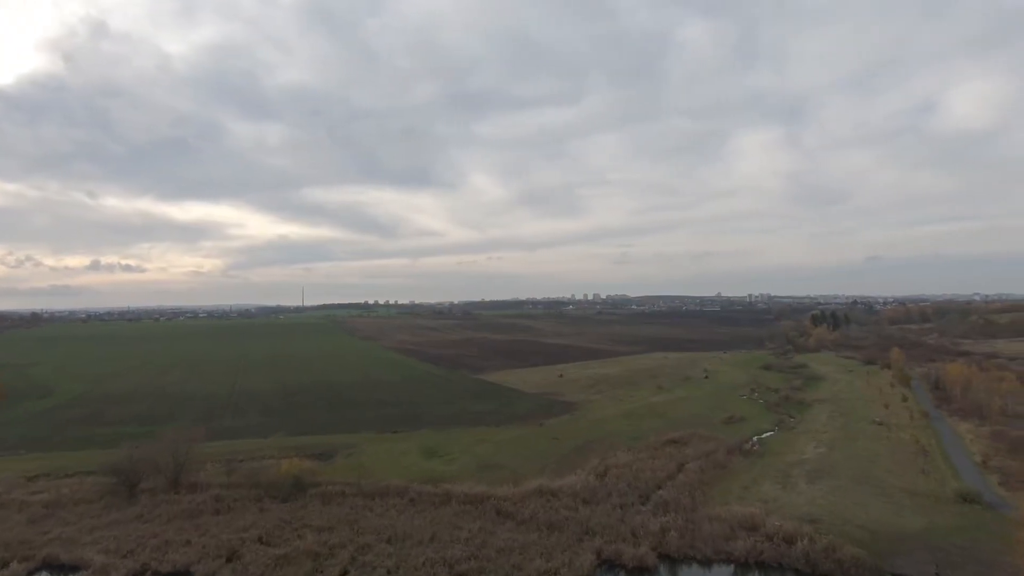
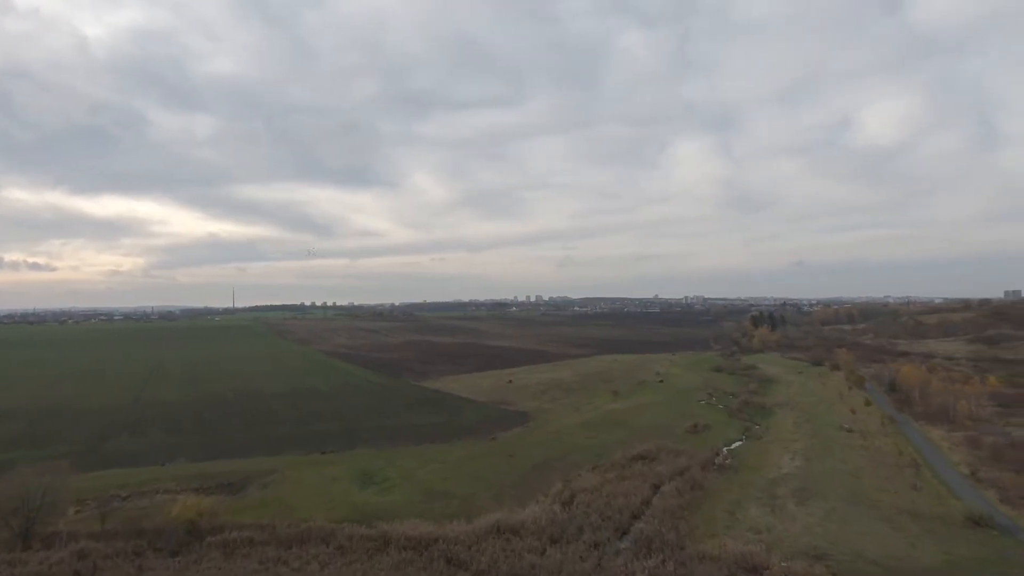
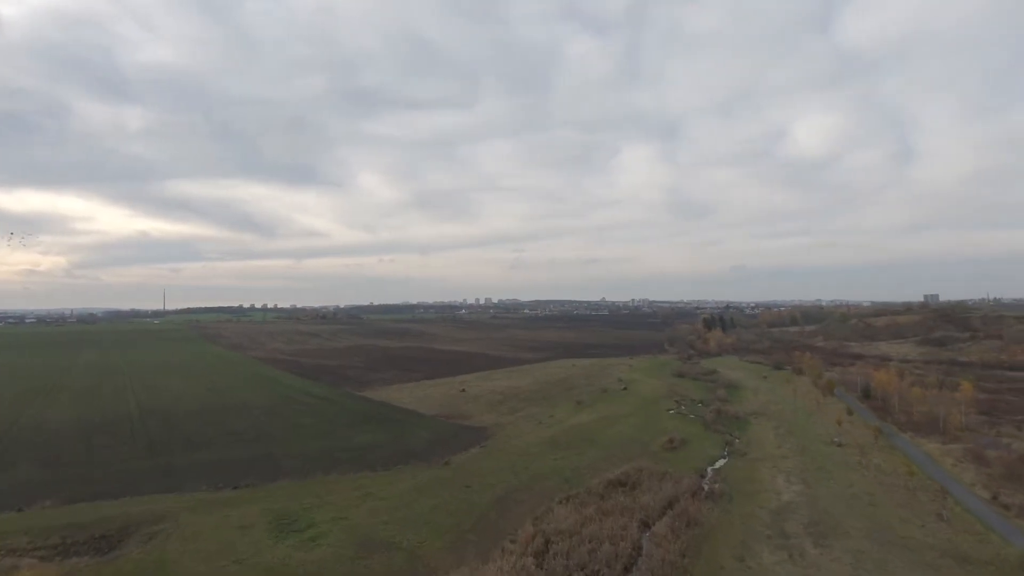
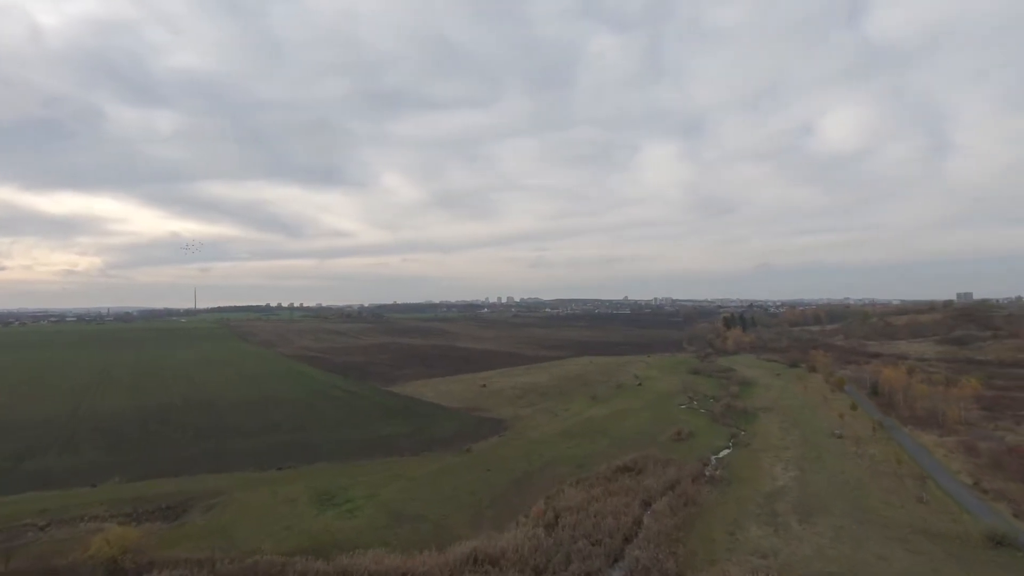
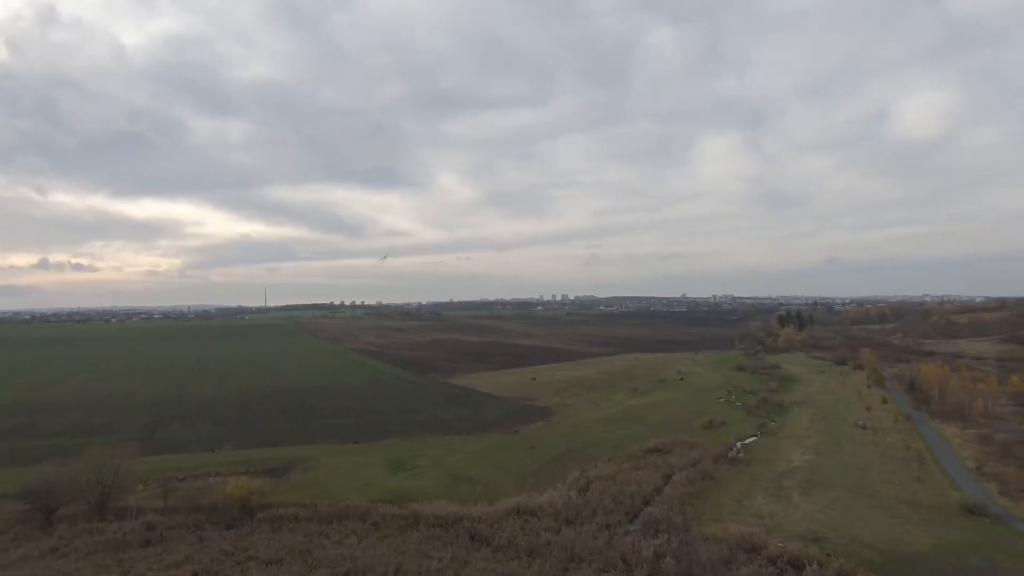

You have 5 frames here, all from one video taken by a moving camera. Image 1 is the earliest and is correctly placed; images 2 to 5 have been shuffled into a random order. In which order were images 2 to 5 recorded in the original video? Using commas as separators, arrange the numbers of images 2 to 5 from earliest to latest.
5, 2, 4, 3
